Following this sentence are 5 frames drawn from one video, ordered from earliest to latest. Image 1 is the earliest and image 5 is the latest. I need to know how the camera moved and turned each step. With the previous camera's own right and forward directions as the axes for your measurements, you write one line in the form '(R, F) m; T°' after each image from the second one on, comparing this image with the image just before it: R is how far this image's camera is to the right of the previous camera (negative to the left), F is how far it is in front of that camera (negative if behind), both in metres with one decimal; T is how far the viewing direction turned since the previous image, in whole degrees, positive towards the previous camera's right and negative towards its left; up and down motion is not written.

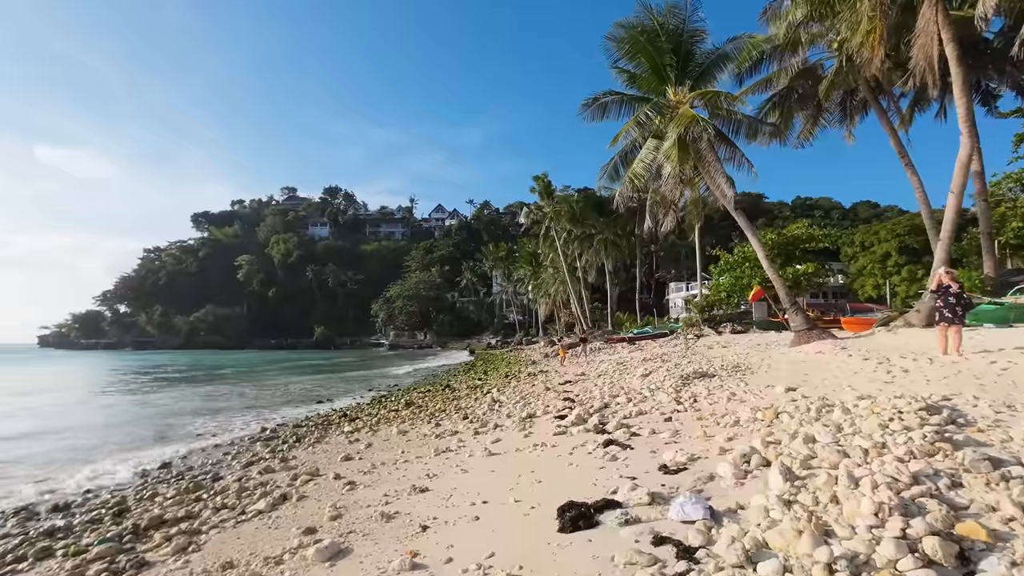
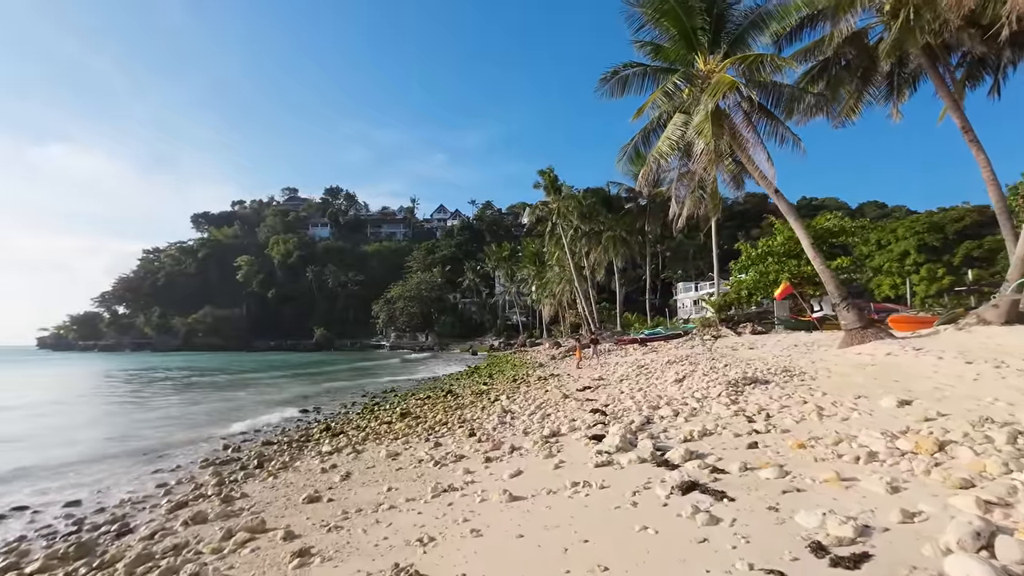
(-0.3, +1.9) m; 0°
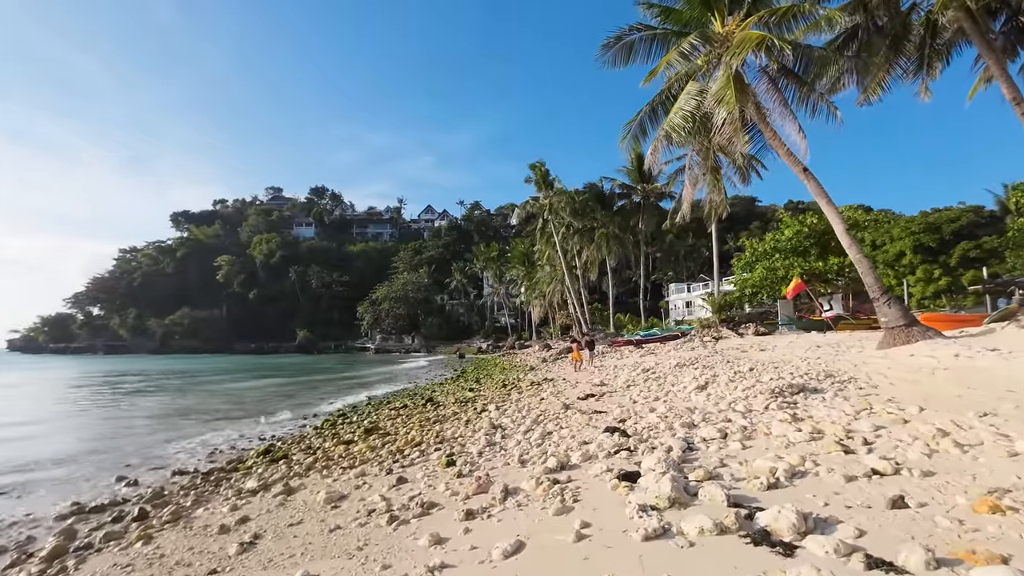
(-0.1, +2.1) m; +1°
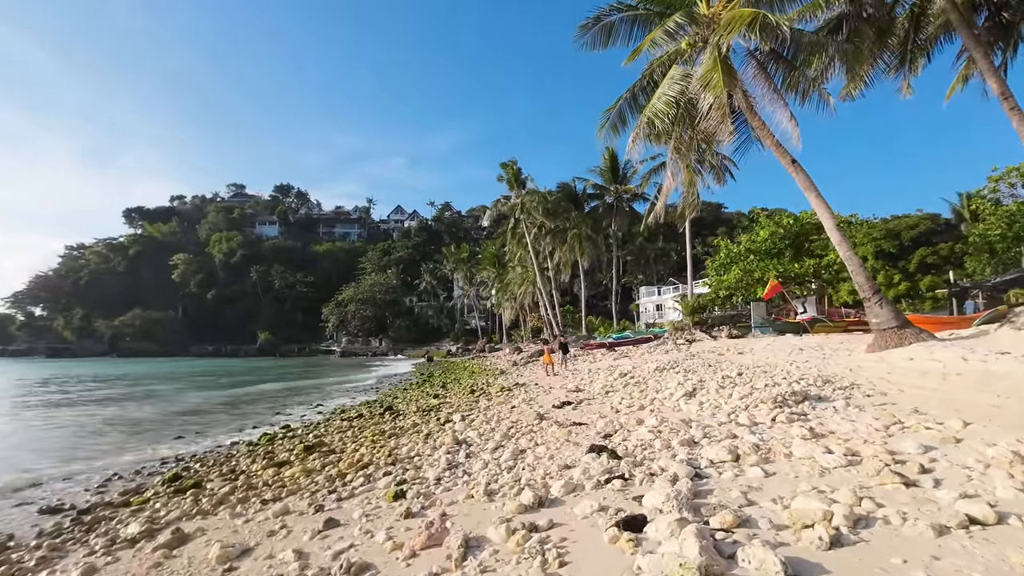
(0.0, +1.2) m; +3°
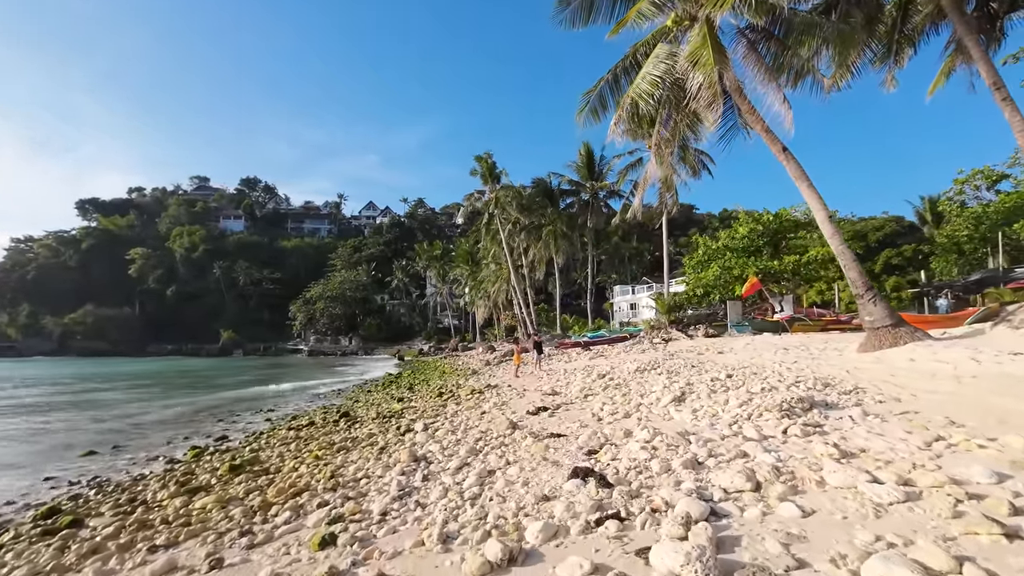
(+0.1, +1.1) m; +3°
